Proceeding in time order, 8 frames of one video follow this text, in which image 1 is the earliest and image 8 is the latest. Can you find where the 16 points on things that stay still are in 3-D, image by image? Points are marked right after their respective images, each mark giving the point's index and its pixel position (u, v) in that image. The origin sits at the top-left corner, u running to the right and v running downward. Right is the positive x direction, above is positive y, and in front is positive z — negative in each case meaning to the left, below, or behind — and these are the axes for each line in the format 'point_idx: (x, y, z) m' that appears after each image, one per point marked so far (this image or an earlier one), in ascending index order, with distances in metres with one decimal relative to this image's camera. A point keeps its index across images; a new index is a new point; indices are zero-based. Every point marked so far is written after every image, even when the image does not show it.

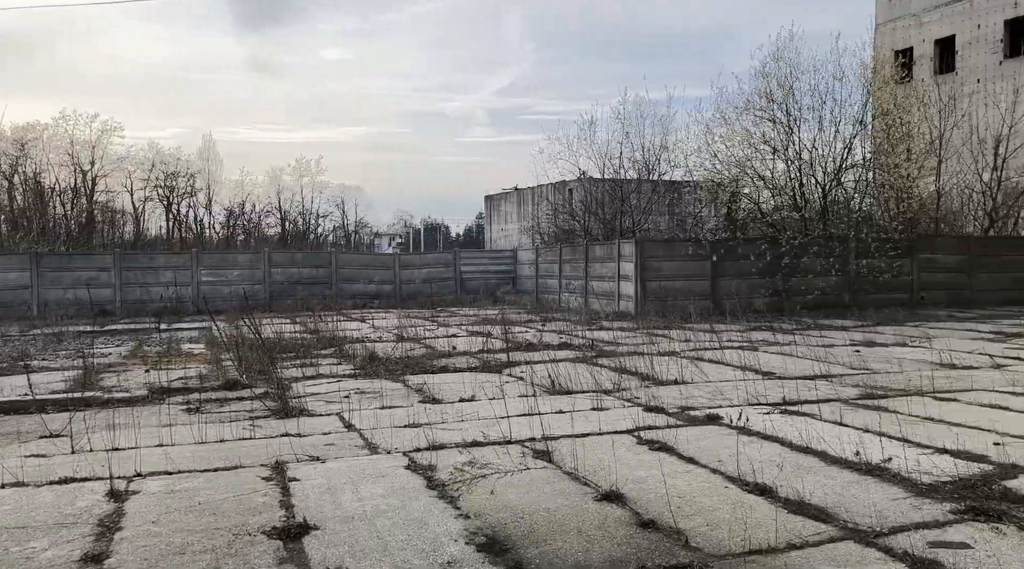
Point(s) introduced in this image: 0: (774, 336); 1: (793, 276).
0: (+3.2, -0.7, +12.0) m
1: (+4.8, +0.2, +16.3) m
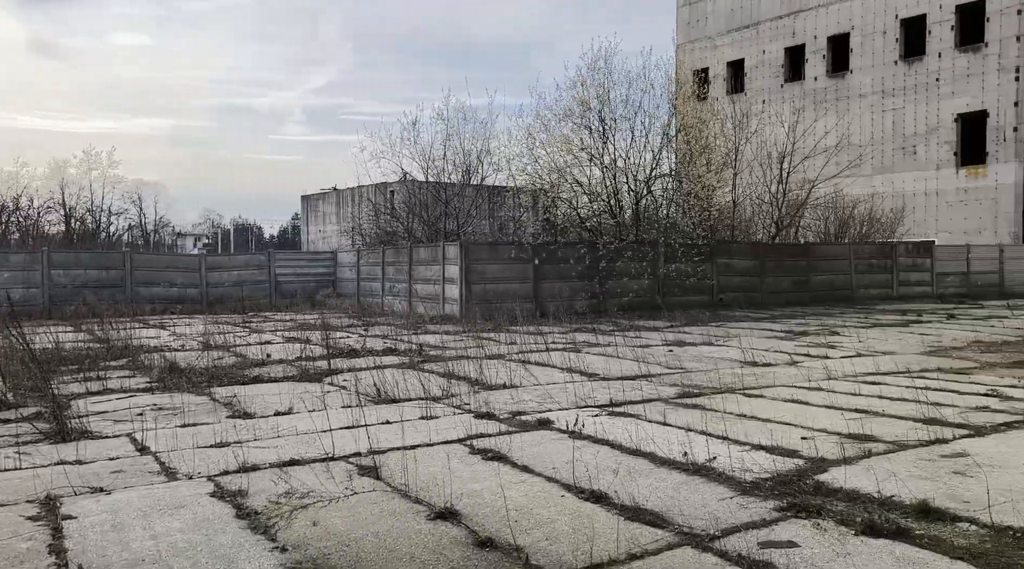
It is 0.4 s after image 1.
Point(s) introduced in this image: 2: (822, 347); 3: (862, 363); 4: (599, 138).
0: (+0.9, -0.7, +12.2) m
1: (+1.7, +0.1, +16.7) m
2: (+3.4, -0.7, +10.4) m
3: (+3.3, -0.7, +9.0) m
4: (+1.6, +2.8, +17.8) m
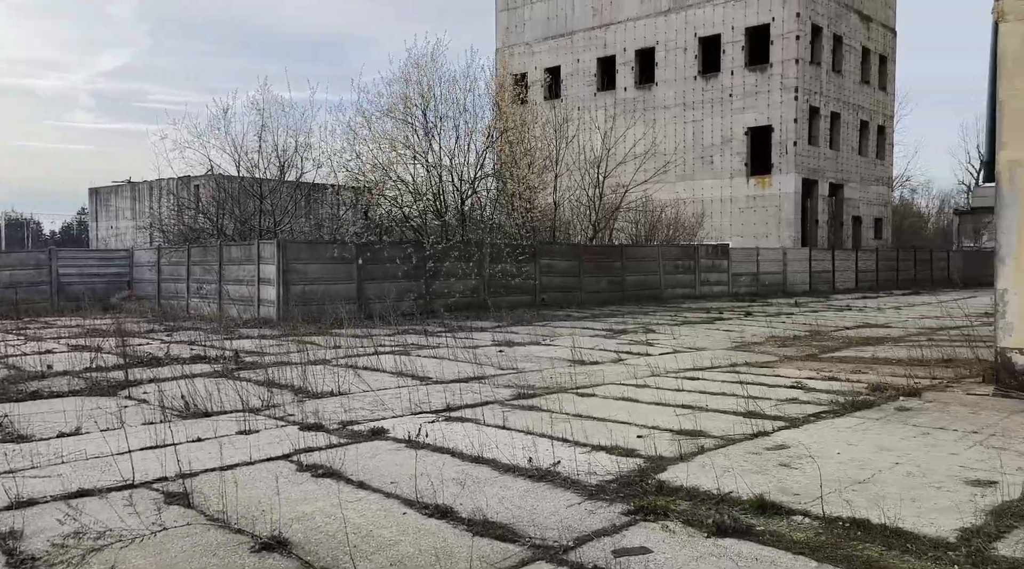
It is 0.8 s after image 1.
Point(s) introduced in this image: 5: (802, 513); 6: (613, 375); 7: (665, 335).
0: (-1.3, -0.7, +11.9) m
1: (-1.4, +0.1, +16.5) m
2: (+1.4, -0.7, +10.6) m
3: (+1.6, -0.7, +9.2) m
4: (-1.7, +2.8, +17.5) m
5: (+1.1, -0.9, +3.7) m
6: (+0.8, -0.7, +7.6) m
7: (+1.9, -0.6, +11.8) m
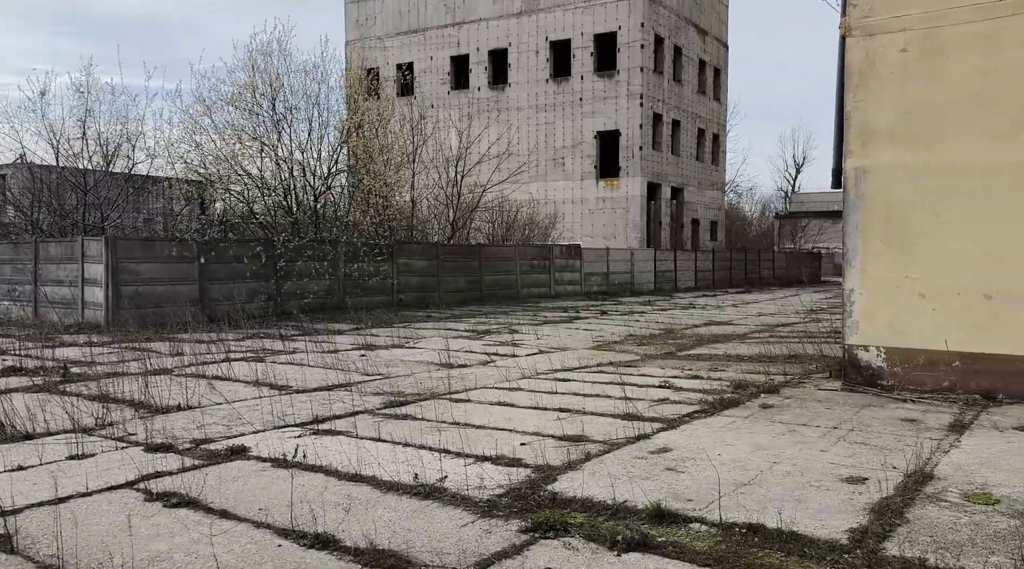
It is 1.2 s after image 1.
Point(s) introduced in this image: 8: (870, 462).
0: (-3.0, -0.7, +11.3) m
1: (-3.8, +0.1, +15.8) m
2: (-0.1, -0.7, +10.5) m
3: (+0.3, -0.7, +9.1) m
4: (-4.3, +2.8, +16.8) m
5: (+0.7, -0.9, +3.6) m
6: (-0.2, -0.7, +7.4) m
7: (+0.2, -0.6, +11.8) m
8: (+1.8, -0.9, +4.8) m
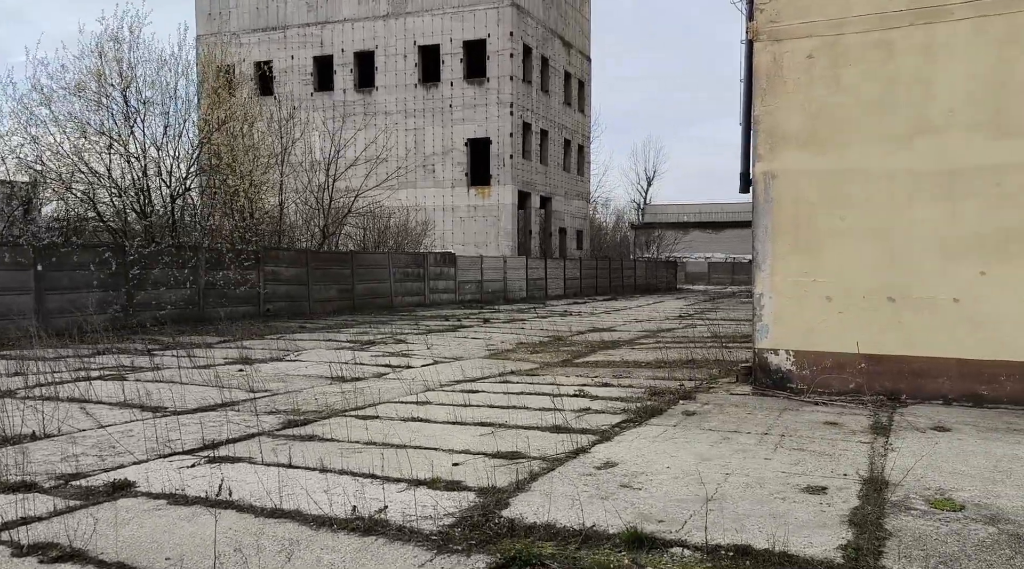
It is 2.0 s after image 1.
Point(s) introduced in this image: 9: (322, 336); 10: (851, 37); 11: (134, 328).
0: (-4.3, -0.8, +10.3) m
1: (-5.8, -0.1, +14.6) m
2: (-1.2, -0.8, +9.9) m
3: (-0.6, -0.8, +8.6) m
4: (-6.4, +2.6, +15.6) m
5: (+0.6, -0.9, +3.2) m
6: (-0.9, -0.8, +6.9) m
7: (-1.1, -0.7, +11.2) m
8: (+1.5, -0.9, +4.6) m
9: (-2.7, -0.7, +13.4) m
10: (+2.6, +1.9, +7.4) m
11: (-5.8, -0.7, +14.5) m
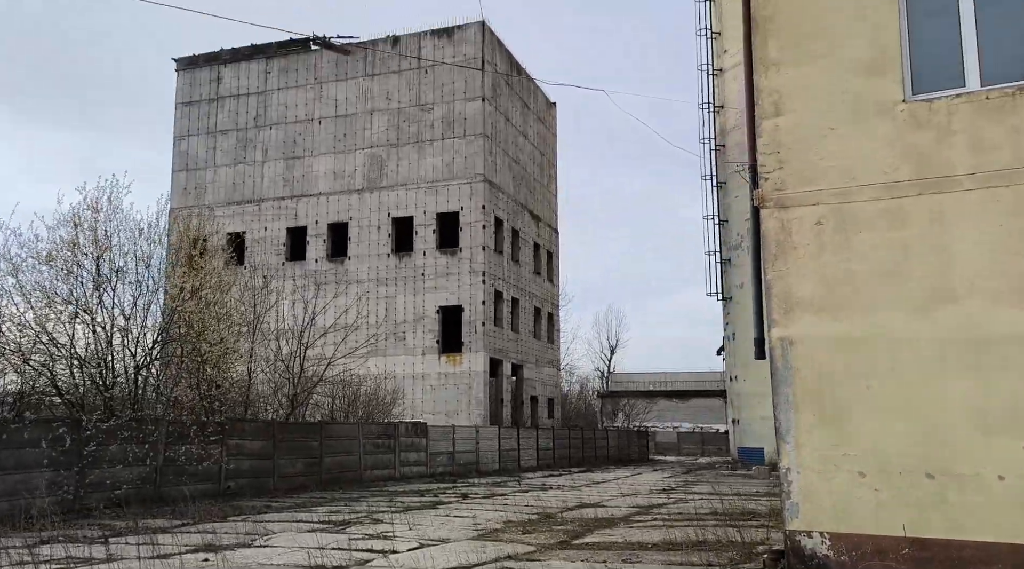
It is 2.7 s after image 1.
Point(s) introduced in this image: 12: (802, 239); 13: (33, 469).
0: (-4.3, -2.6, +9.3) m
1: (-6.0, -2.6, +13.6) m
2: (-1.3, -2.4, +9.1) m
3: (-0.6, -2.2, +7.8) m
4: (-6.7, -0.1, +15.0) m
5: (+0.8, -1.4, +2.5) m
6: (-0.9, -1.9, +6.1) m
7: (-1.3, -2.7, +10.4) m
8: (+1.6, -1.6, +3.9) m
9: (-2.9, -3.0, +12.4) m
10: (+2.7, +0.6, +7.2) m
11: (-6.0, -3.2, +13.3) m
12: (+2.2, +0.4, +7.3) m
13: (-6.4, -2.5, +12.7) m
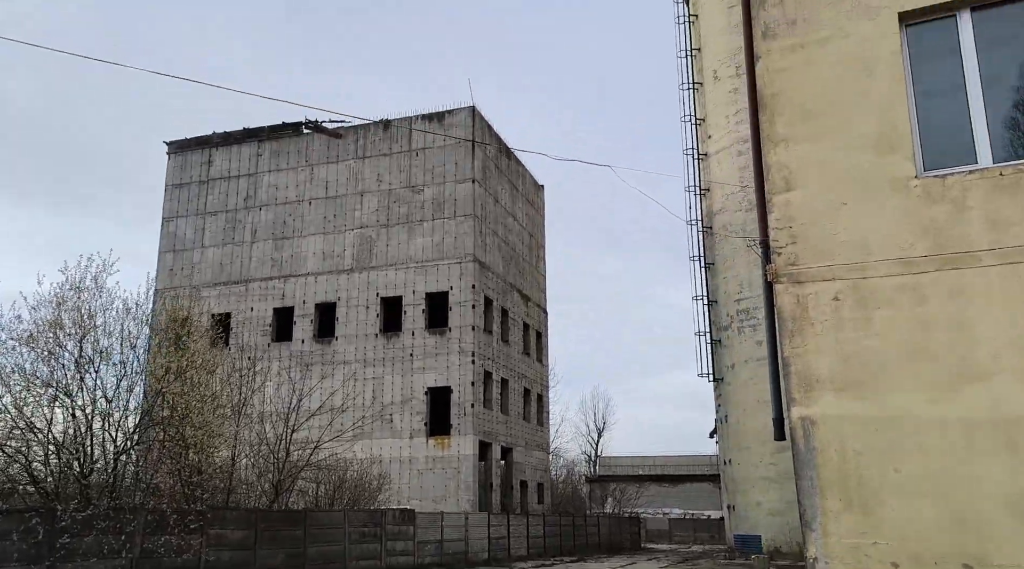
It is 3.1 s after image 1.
0: (-4.3, -3.3, +8.7) m
1: (-6.1, -3.8, +12.9) m
2: (-1.3, -3.2, +8.5) m
3: (-0.6, -2.9, +7.2) m
4: (-6.8, -1.4, +14.5) m
5: (+0.9, -1.5, +2.0) m
6: (-0.8, -2.4, +5.5) m
7: (-1.3, -3.5, +9.7) m
8: (+1.7, -1.9, +3.4) m
9: (-2.9, -4.0, +11.7) m
10: (+2.7, +0.1, +6.9) m
11: (-6.1, -4.3, +12.6) m
12: (+2.3, -0.2, +7.0) m
13: (-6.4, -3.5, +12.0) m
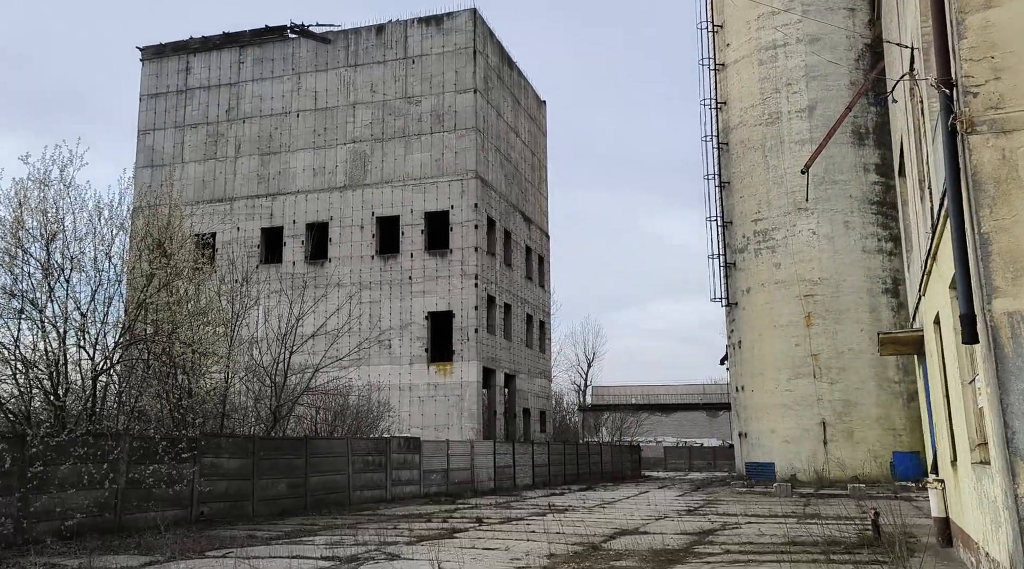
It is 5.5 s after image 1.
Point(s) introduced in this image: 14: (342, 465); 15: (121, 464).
0: (-3.8, -2.3, +7.0) m
1: (-5.6, -2.5, +11.3) m
2: (-0.7, -2.2, +6.8) m
3: (0.0, -2.0, +5.6) m
4: (-6.3, 0.0, +12.7) m
5: (+1.6, -1.0, +0.4) m
6: (-0.2, -1.6, +3.9) m
7: (-0.7, -2.4, +8.1) m
8: (+2.4, -1.3, +1.8) m
9: (-2.4, -2.8, +10.1) m
10: (+3.3, +0.9, +5.2) m
11: (-5.6, -3.0, +11.0) m
12: (+2.9, +0.6, +5.2) m
13: (-5.9, -2.3, +10.3) m
14: (-3.1, -3.4, +17.8) m
15: (-5.1, -2.3, +12.4) m
